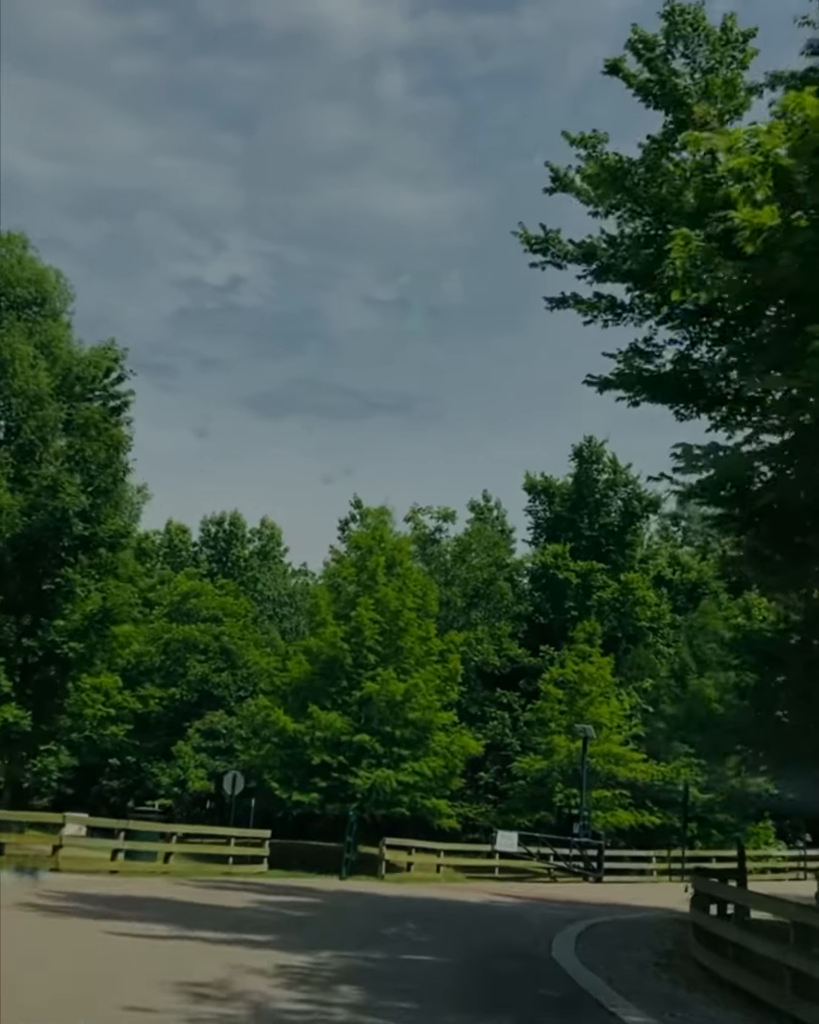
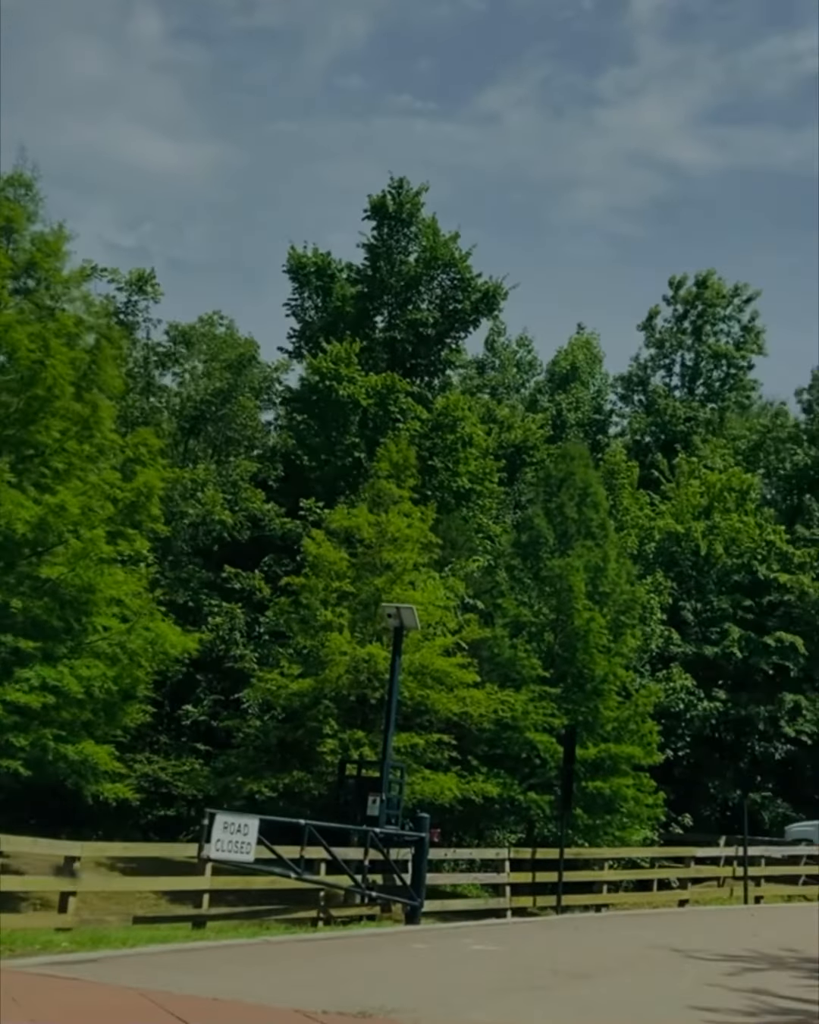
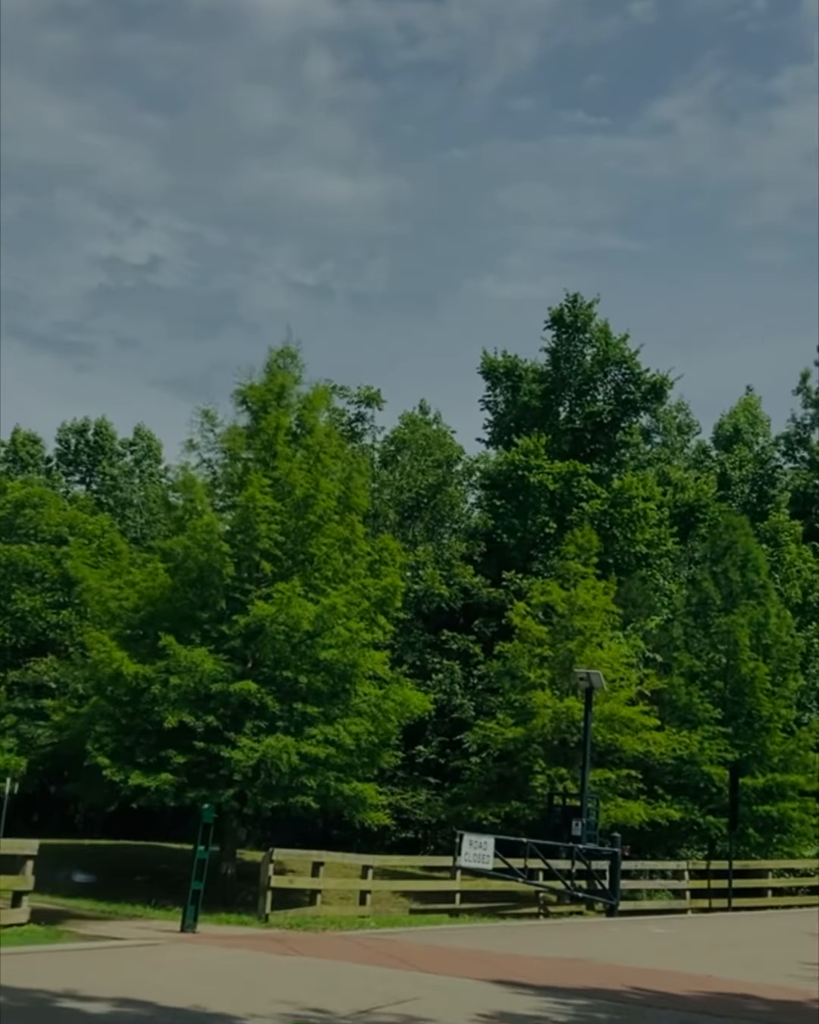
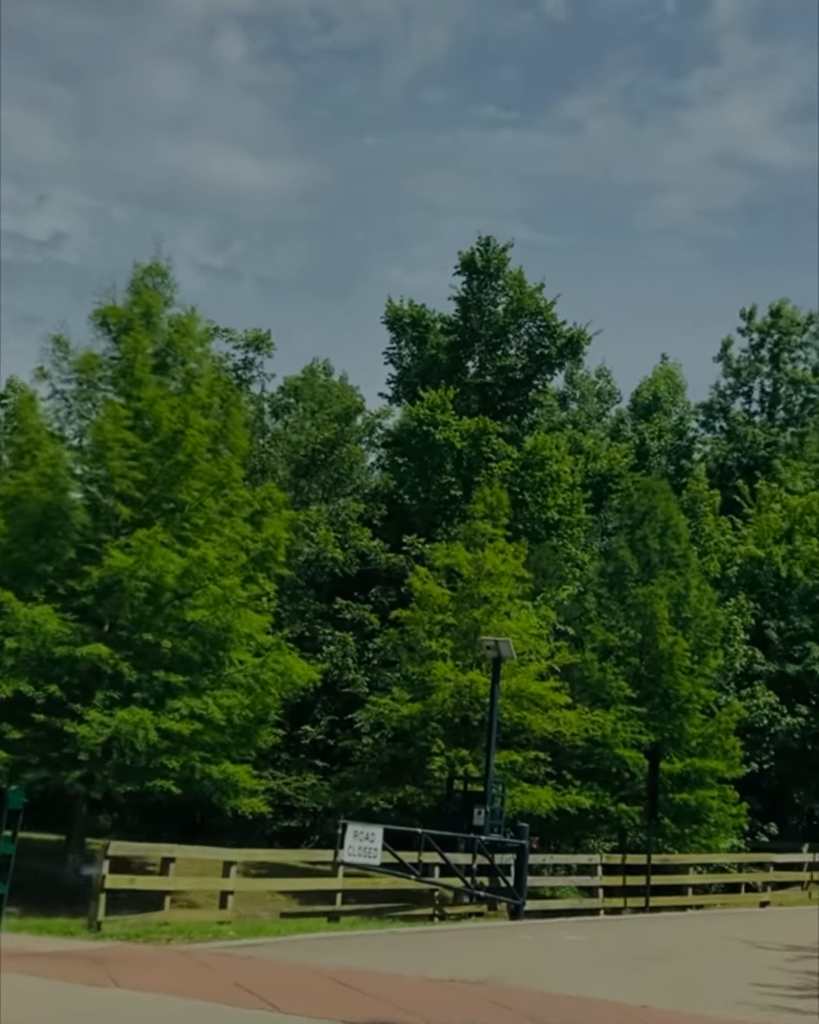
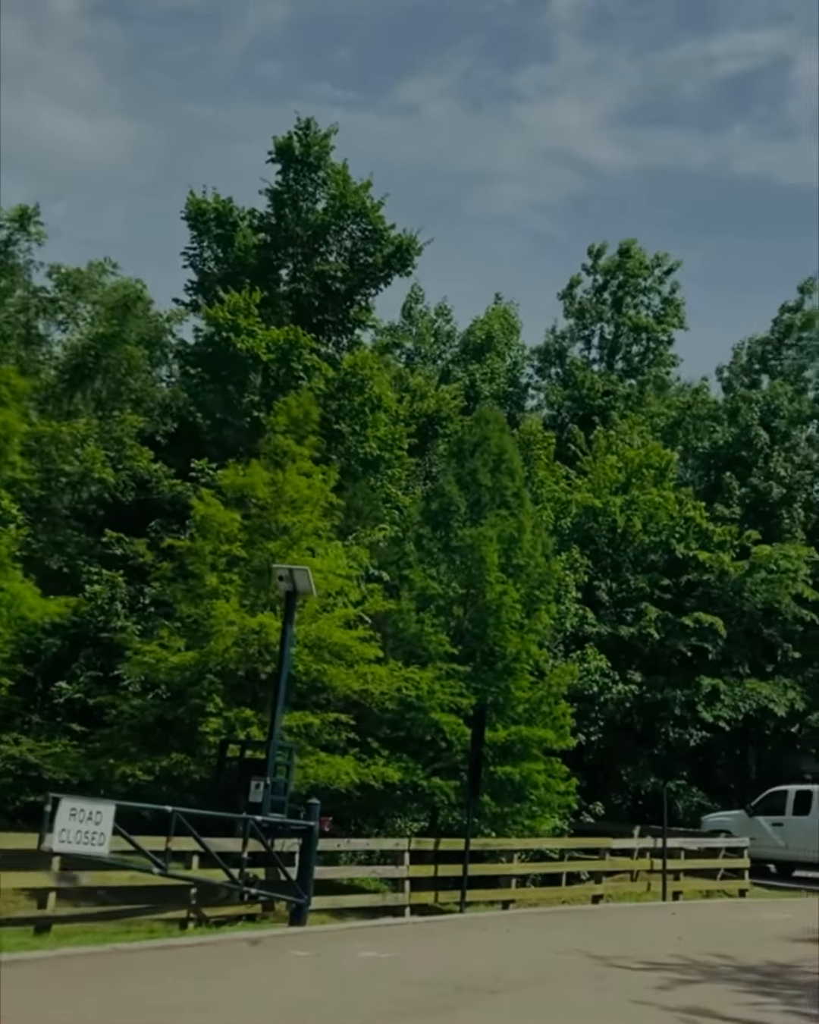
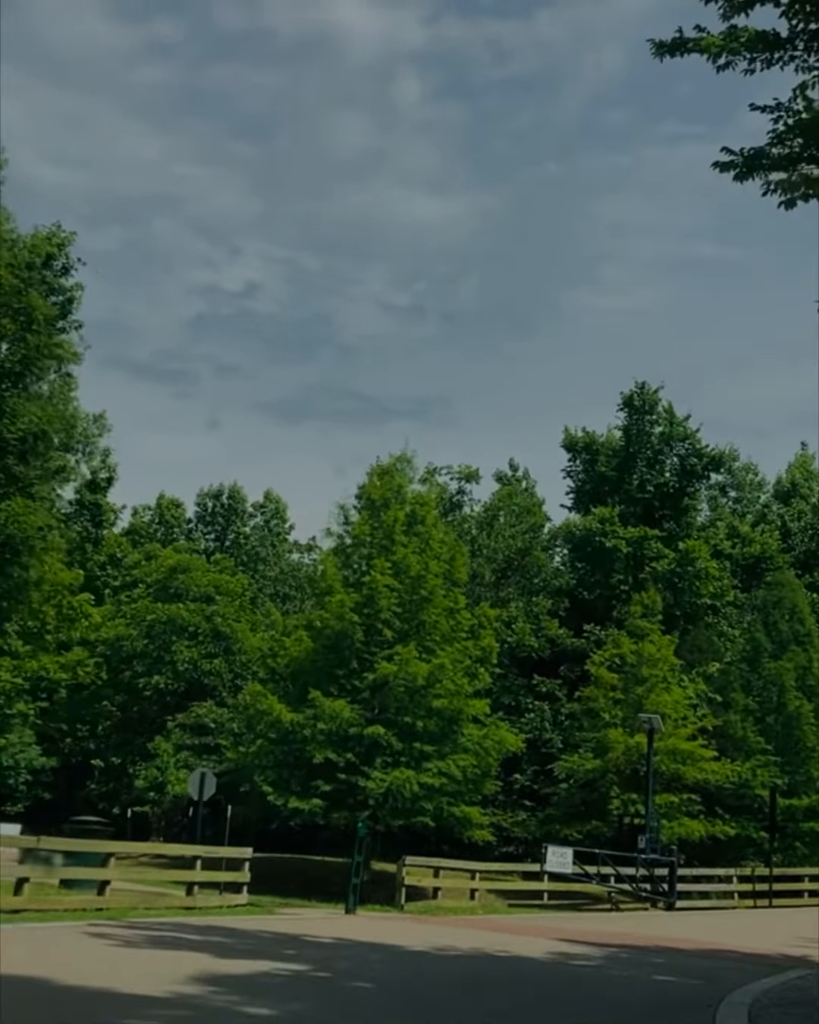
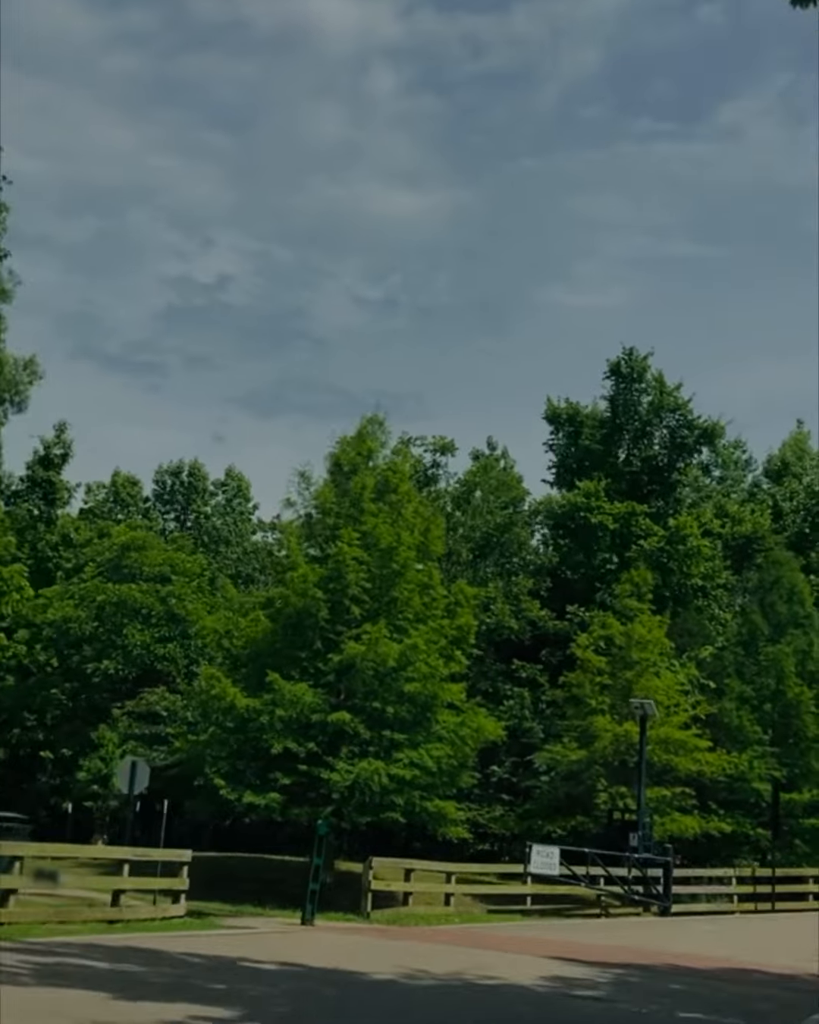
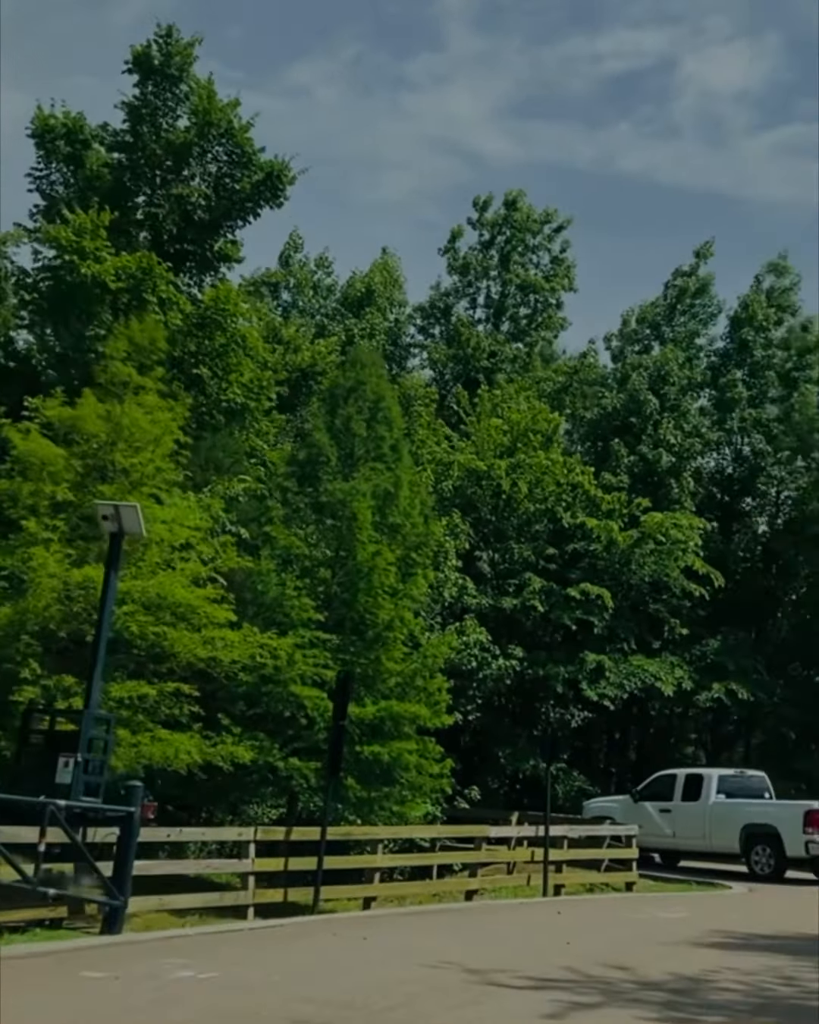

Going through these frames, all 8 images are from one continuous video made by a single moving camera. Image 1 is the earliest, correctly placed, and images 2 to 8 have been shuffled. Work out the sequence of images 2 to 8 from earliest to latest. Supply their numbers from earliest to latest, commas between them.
6, 7, 3, 4, 2, 5, 8
